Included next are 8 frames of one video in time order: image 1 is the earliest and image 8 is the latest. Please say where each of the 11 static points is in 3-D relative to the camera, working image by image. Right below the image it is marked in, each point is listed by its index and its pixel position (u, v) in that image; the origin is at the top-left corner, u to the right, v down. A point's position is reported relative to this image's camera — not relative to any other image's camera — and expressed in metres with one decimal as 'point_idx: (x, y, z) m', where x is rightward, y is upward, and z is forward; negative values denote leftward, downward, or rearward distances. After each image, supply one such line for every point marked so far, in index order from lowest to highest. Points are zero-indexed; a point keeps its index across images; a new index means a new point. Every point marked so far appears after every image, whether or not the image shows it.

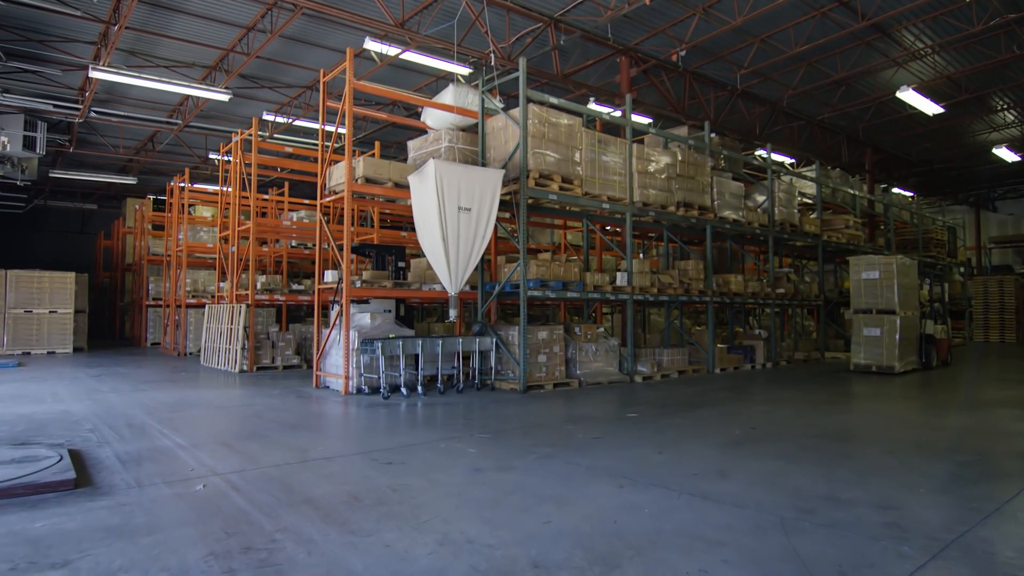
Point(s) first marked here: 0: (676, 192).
0: (+3.1, +1.8, +11.8) m
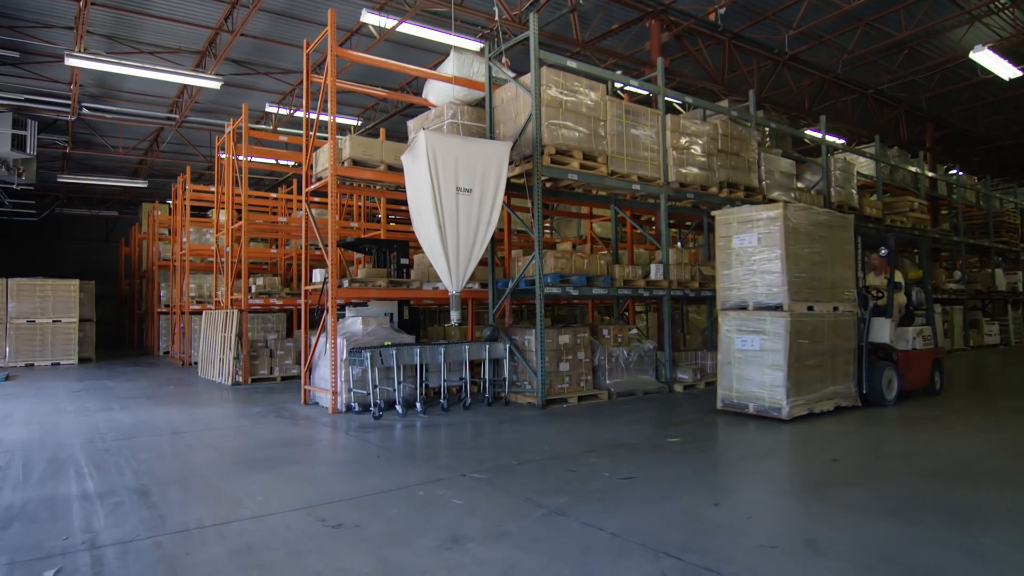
0: (+3.3, +1.9, +10.2) m
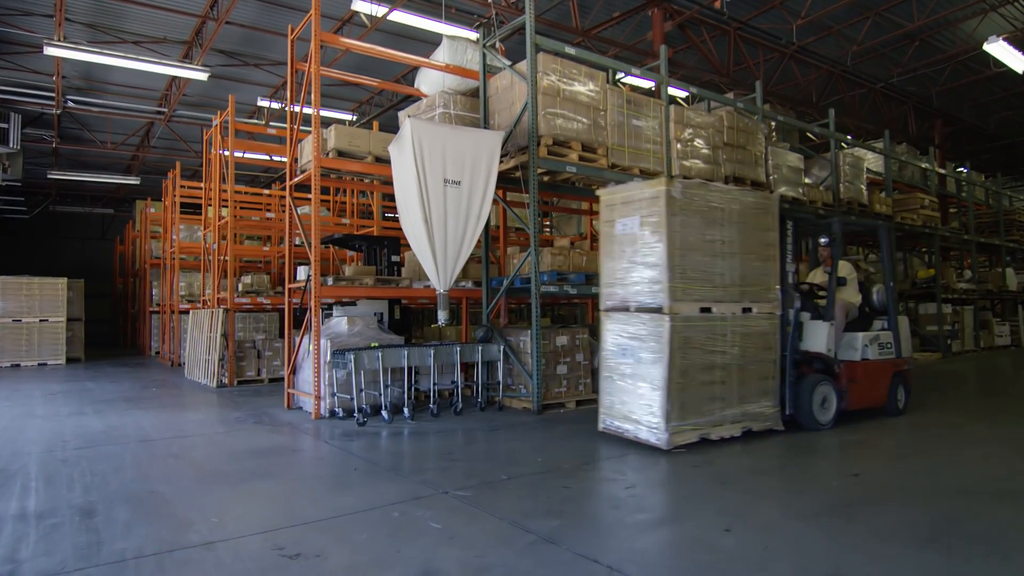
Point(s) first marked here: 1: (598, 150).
0: (+3.3, +1.9, +9.8) m
1: (+1.1, +1.8, +8.2) m
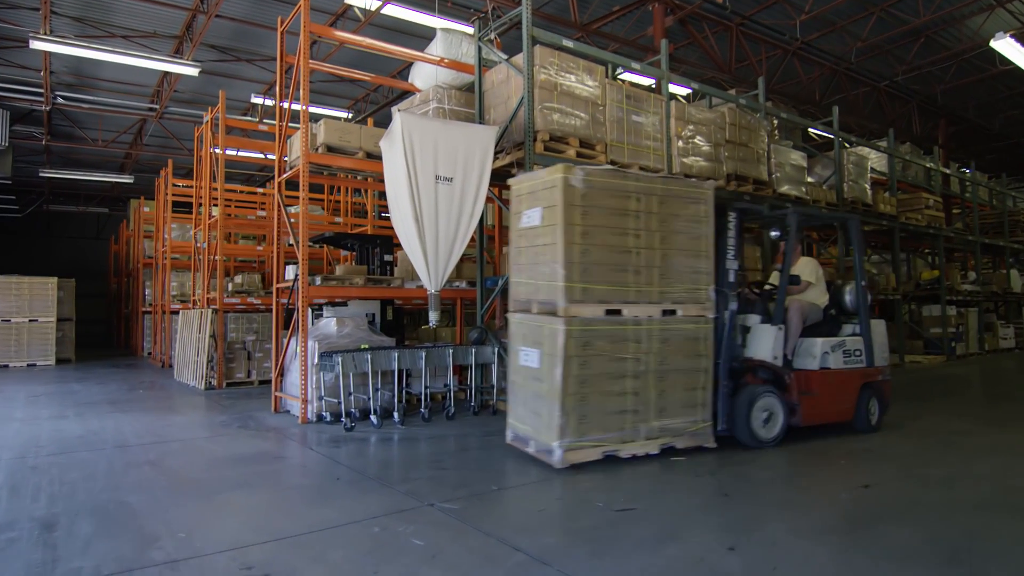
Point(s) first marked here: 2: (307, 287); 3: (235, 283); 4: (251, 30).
0: (+3.2, +1.9, +9.5) m
1: (+1.1, +1.8, +7.9) m
2: (-2.3, 0.0, +7.1) m
3: (-5.5, +0.1, +12.4) m
4: (-4.8, +4.7, +11.5) m
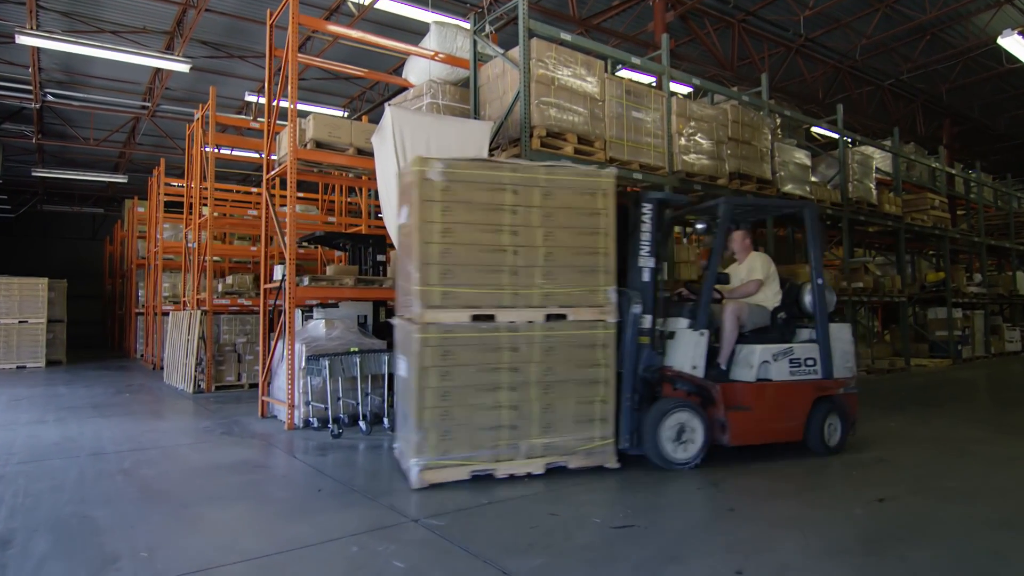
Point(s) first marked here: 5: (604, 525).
0: (+3.2, +1.9, +9.3) m
1: (+1.0, +1.8, +7.7) m
2: (-2.4, 0.0, +6.9) m
3: (-5.5, +0.1, +12.2) m
4: (-4.8, +4.7, +11.3) m
5: (+0.5, -1.3, +3.5) m
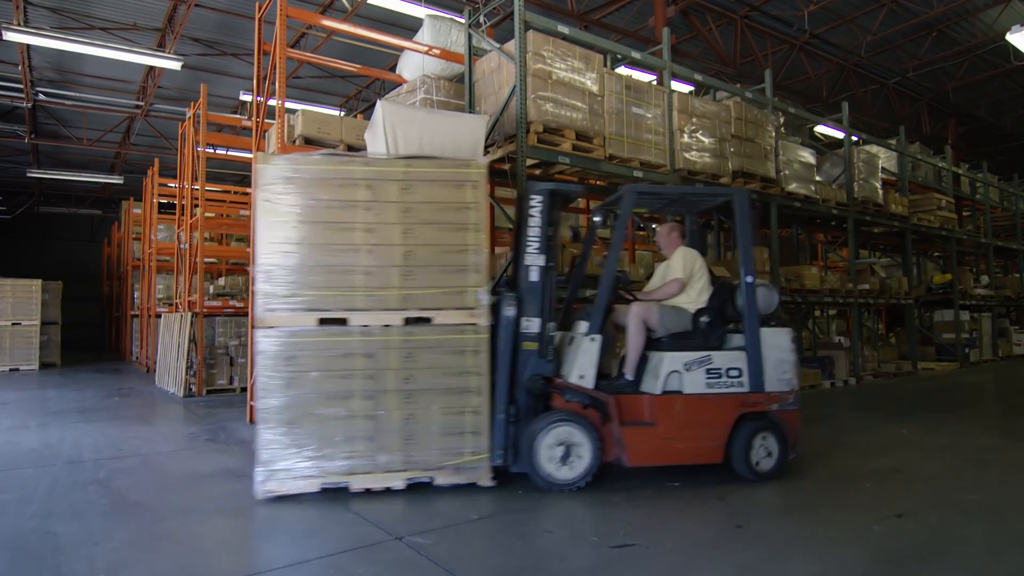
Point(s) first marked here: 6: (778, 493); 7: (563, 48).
0: (+3.1, +1.9, +9.0) m
1: (+1.0, +1.7, +7.4) m
2: (-2.4, 0.0, +6.7) m
3: (-5.5, 0.0, +12.0) m
4: (-4.9, +4.7, +11.1) m
5: (+0.5, -1.3, +3.2) m
6: (+1.8, -1.4, +4.2) m
7: (+0.6, +2.7, +7.1) m
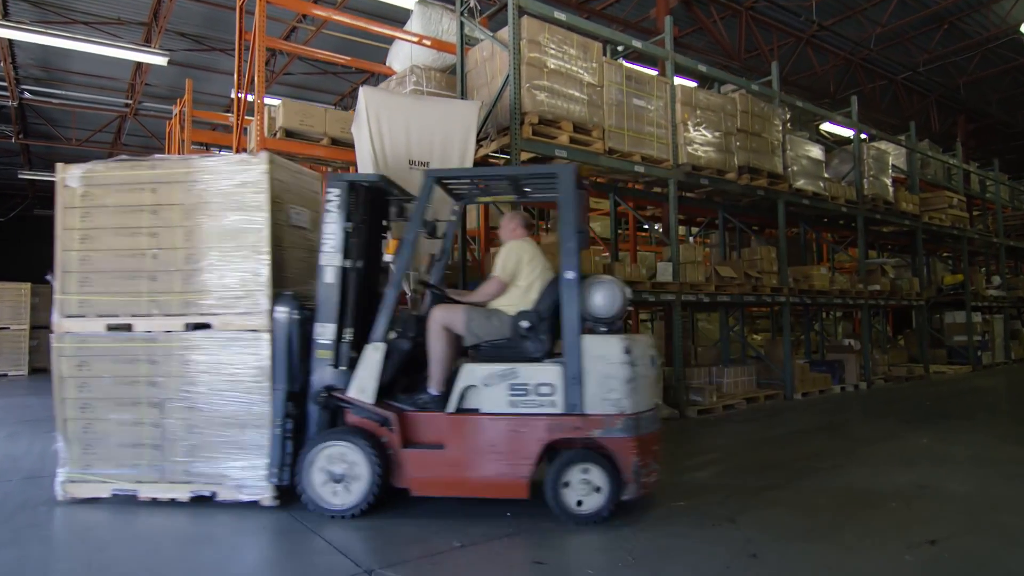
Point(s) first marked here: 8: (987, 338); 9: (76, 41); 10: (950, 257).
0: (+3.1, +1.9, +8.7) m
1: (+0.9, +1.7, +7.0) m
2: (-2.5, 0.0, +6.3) m
3: (-5.6, 0.0, +11.6) m
4: (-4.9, +4.6, +10.7) m
5: (+0.4, -1.3, +2.8) m
6: (+1.7, -1.4, +3.8) m
7: (+0.5, +2.7, +6.7) m
8: (+10.9, -1.1, +14.5) m
9: (-7.0, +3.9, +10.1) m
10: (+11.4, +0.8, +16.4) m
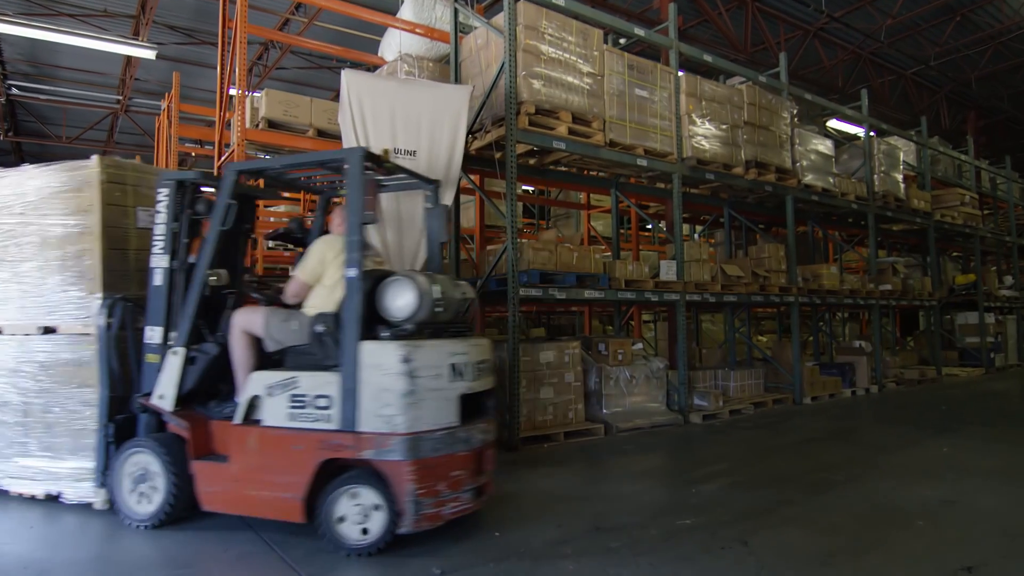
0: (+3.0, +1.9, +8.3) m
1: (+0.9, +1.7, +6.7) m
2: (-2.5, 0.0, +5.9) m
3: (-5.6, 0.0, +11.3) m
4: (-4.9, +4.6, +10.4) m
5: (+0.3, -1.3, +2.5) m
6: (+1.7, -1.4, +3.5) m
7: (+0.5, +2.7, +6.4) m
8: (+10.9, -1.1, +14.1) m
9: (-7.0, +3.9, +9.8) m
10: (+11.4, +0.8, +16.0) m
